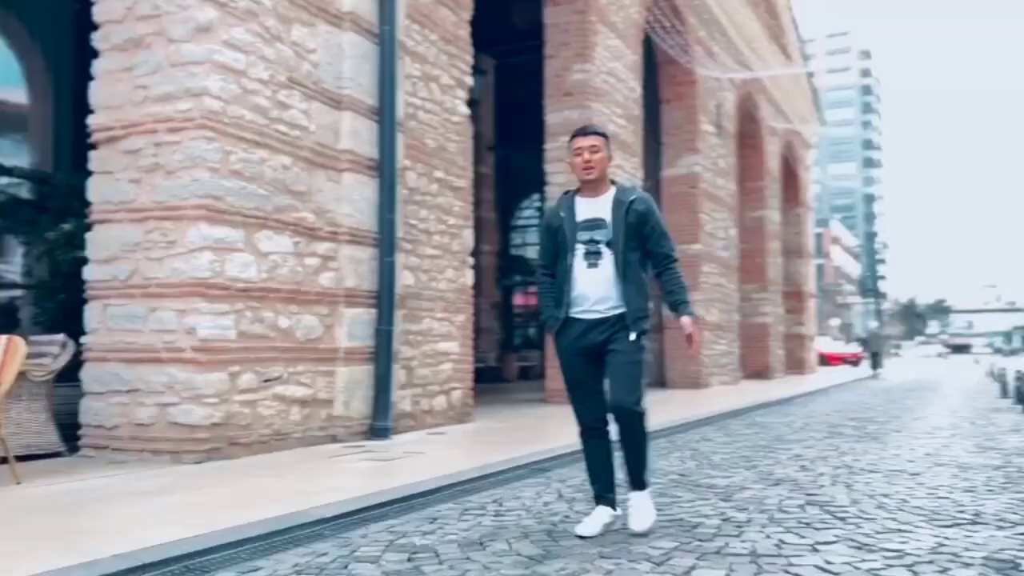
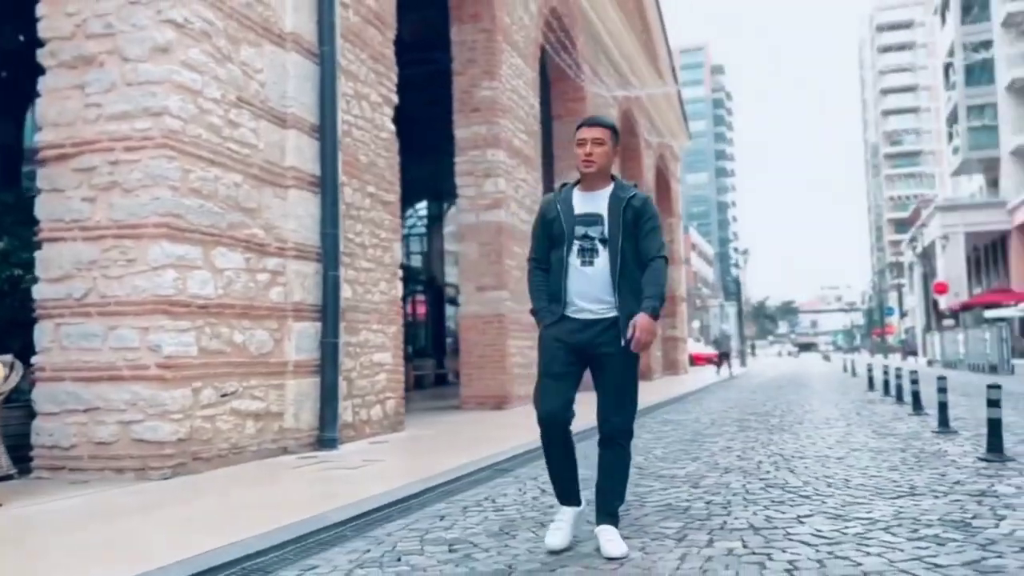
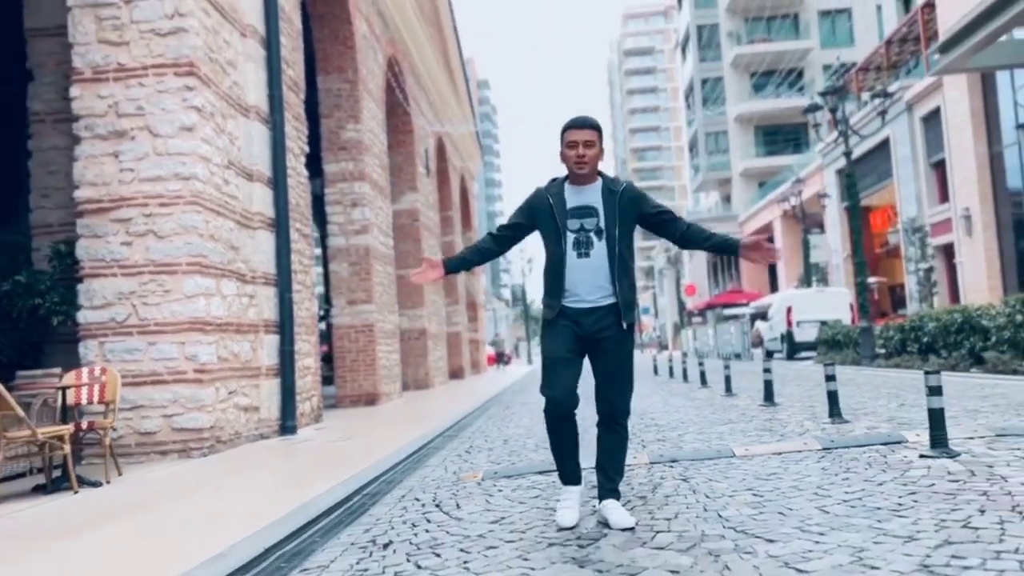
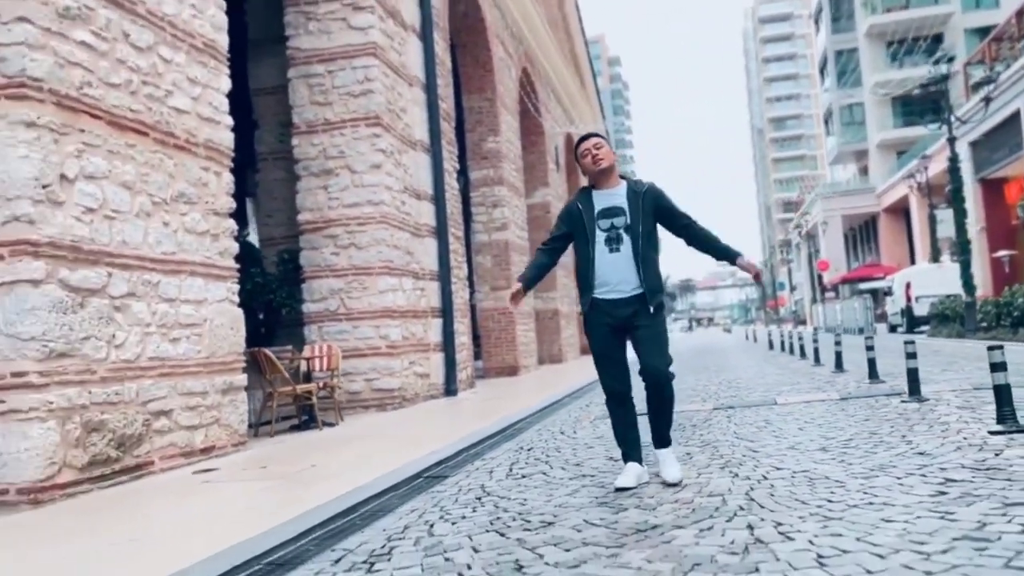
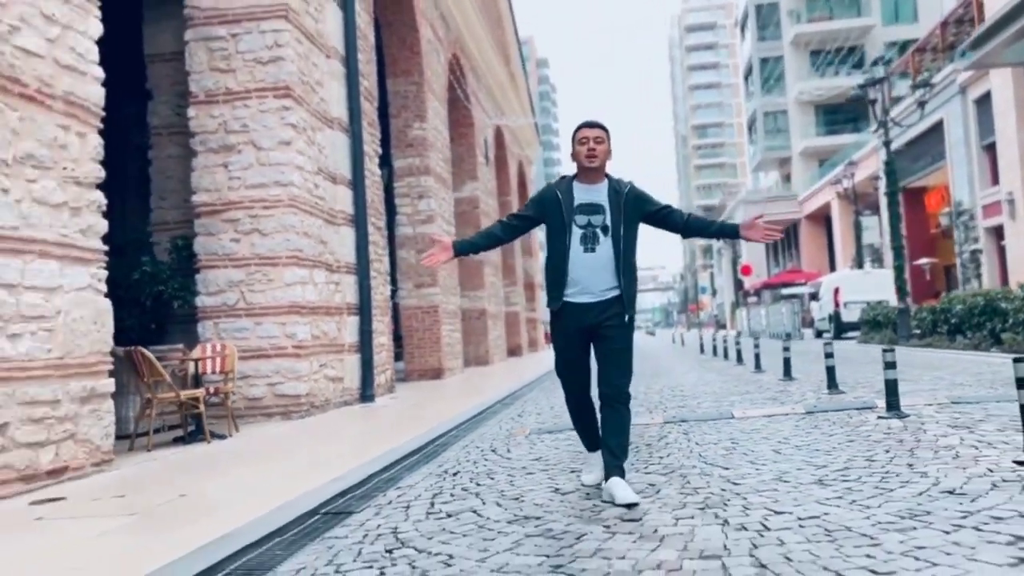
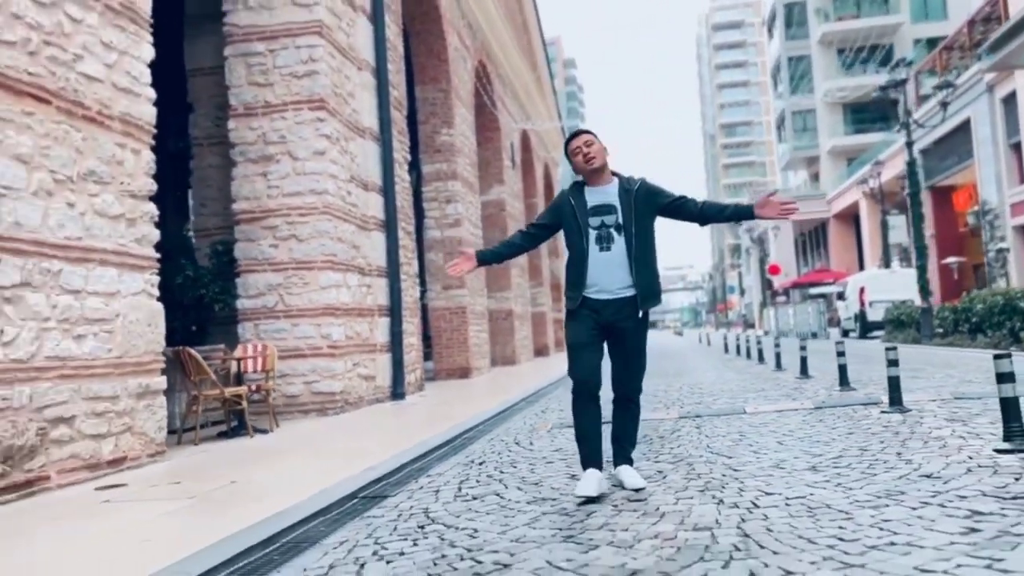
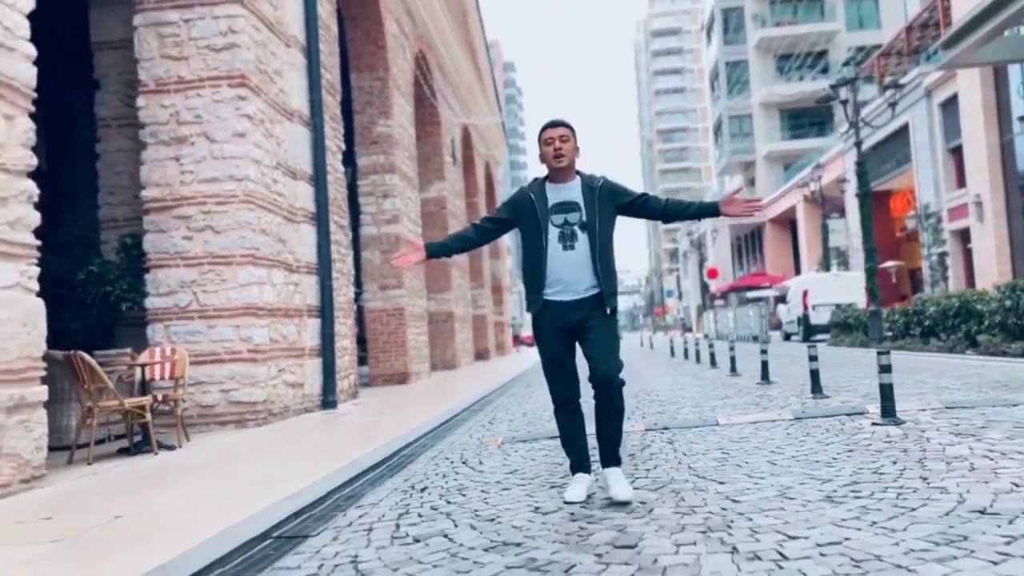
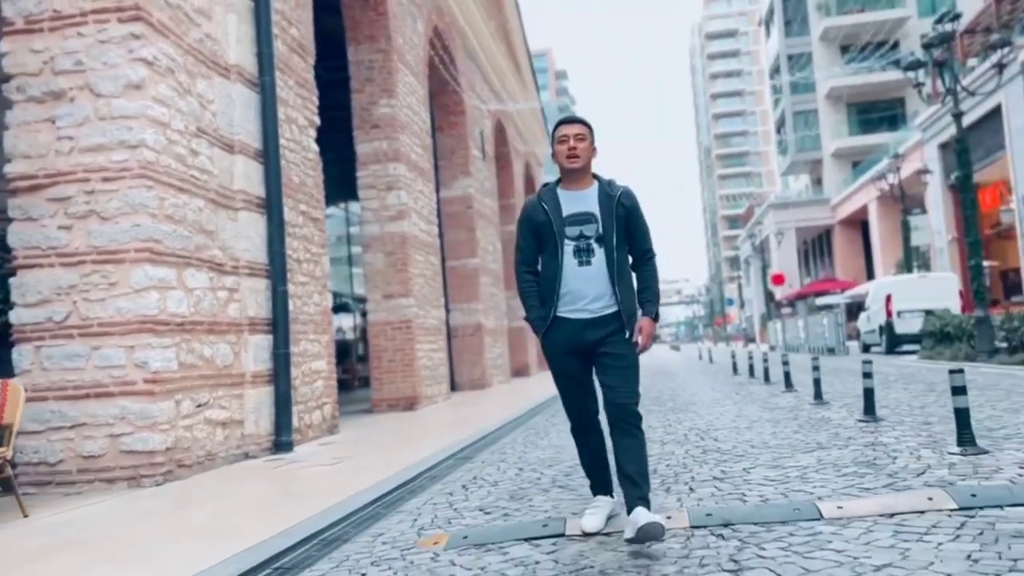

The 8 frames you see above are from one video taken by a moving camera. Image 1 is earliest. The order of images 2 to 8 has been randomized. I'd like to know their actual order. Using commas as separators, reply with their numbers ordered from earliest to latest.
2, 8, 3, 7, 5, 6, 4
